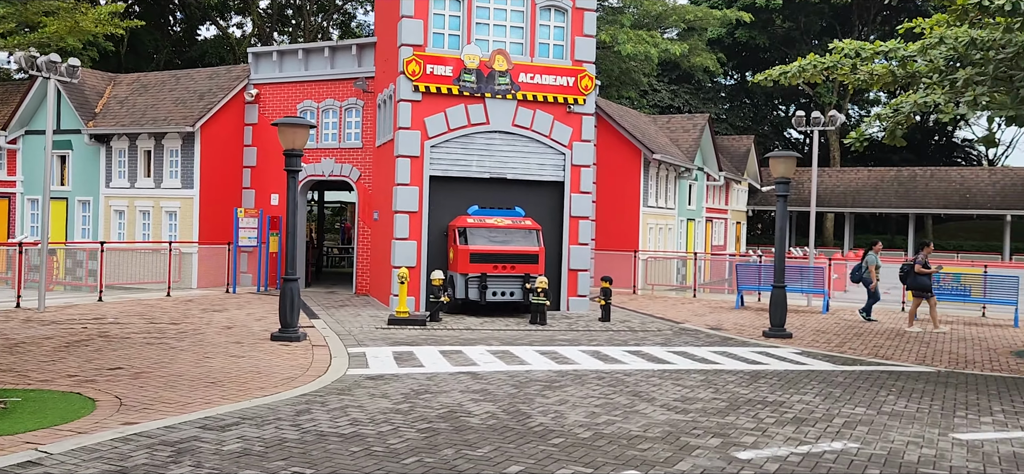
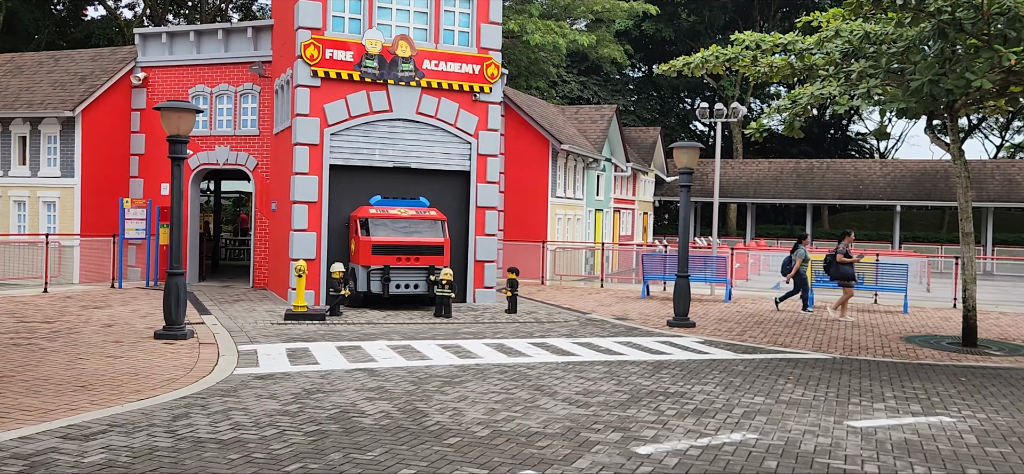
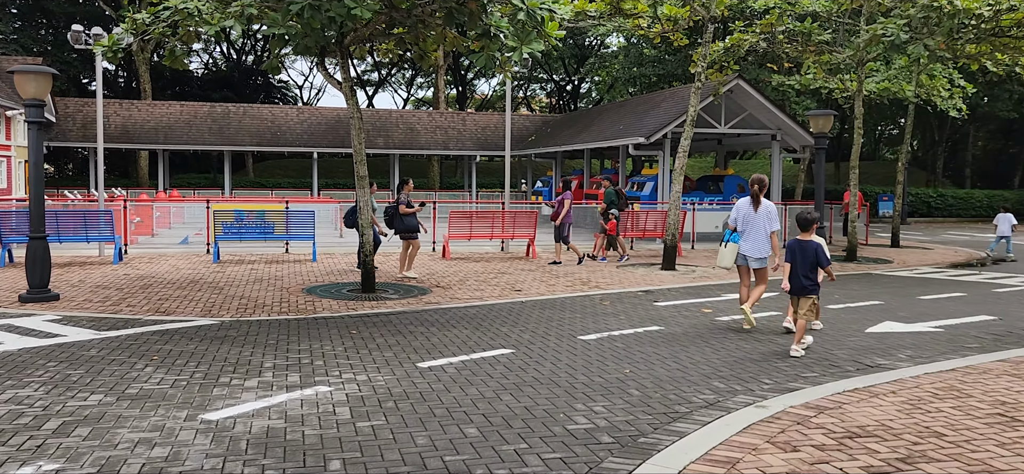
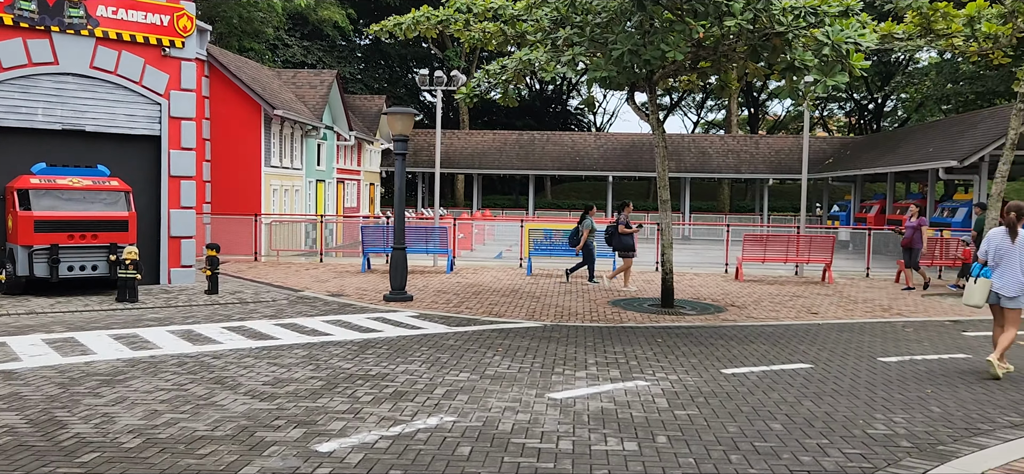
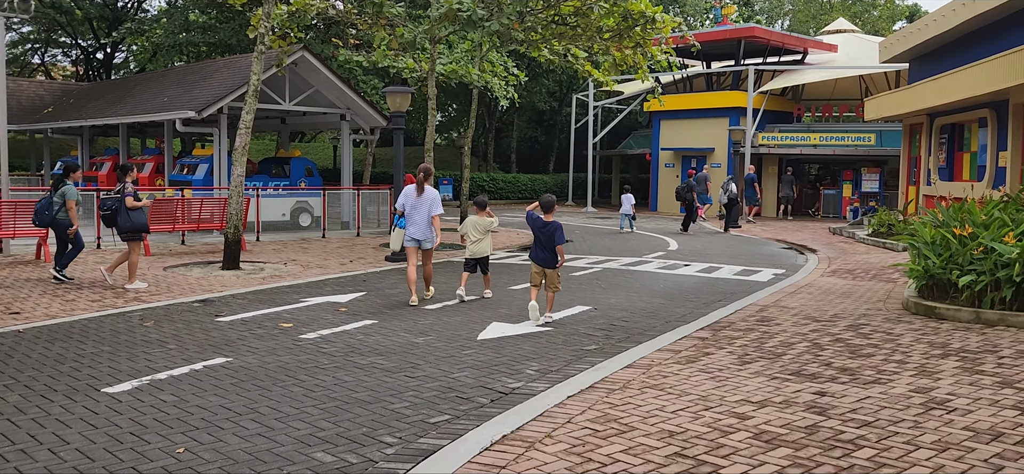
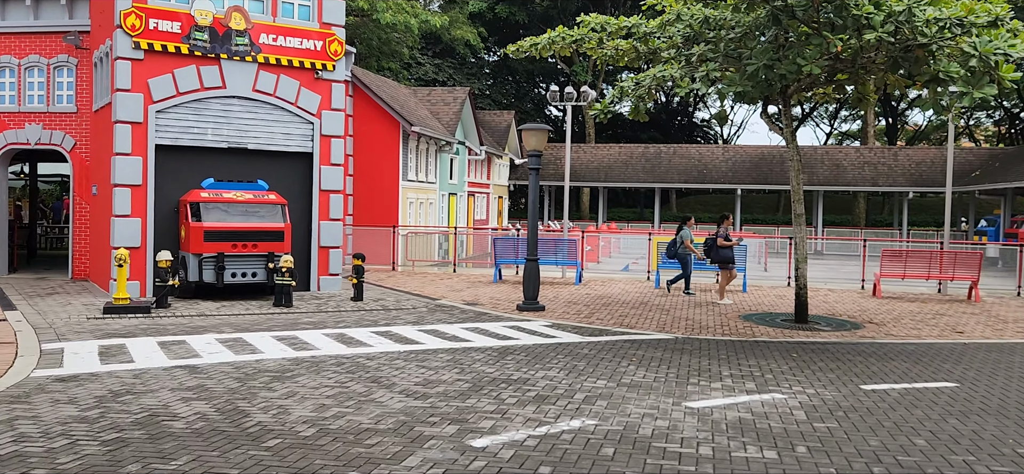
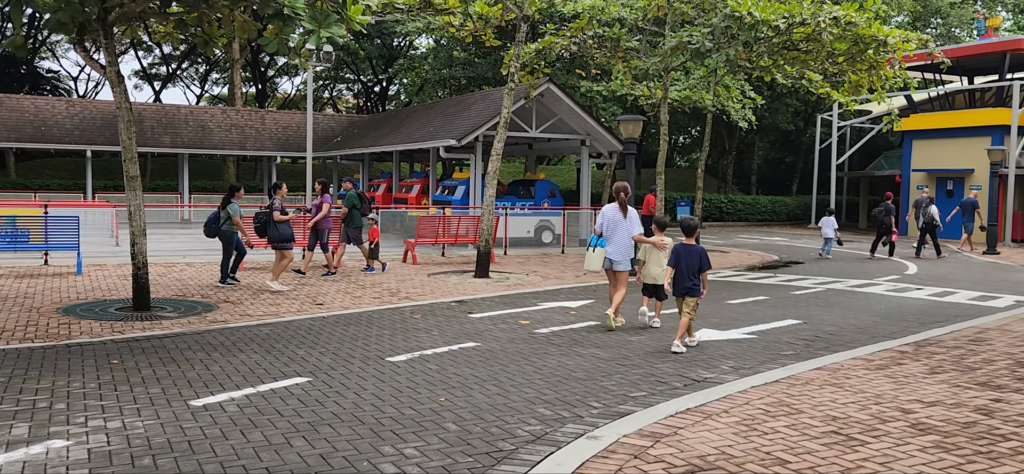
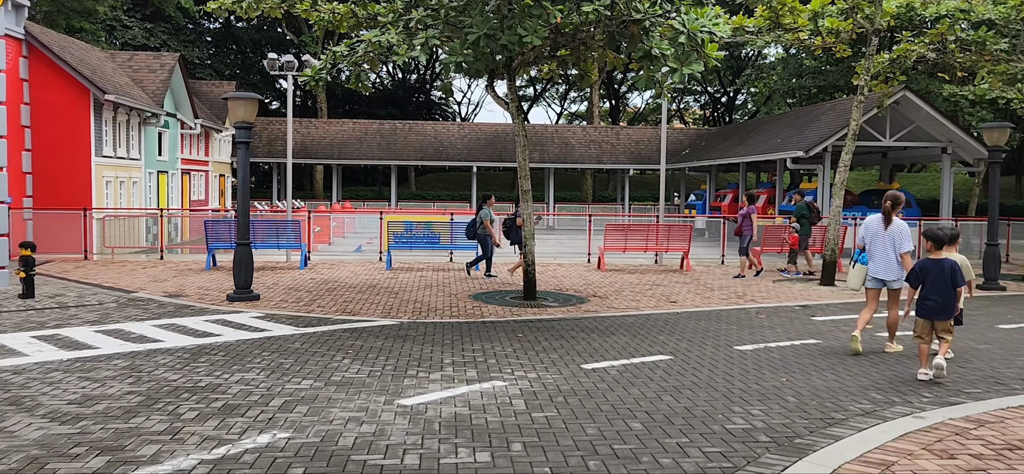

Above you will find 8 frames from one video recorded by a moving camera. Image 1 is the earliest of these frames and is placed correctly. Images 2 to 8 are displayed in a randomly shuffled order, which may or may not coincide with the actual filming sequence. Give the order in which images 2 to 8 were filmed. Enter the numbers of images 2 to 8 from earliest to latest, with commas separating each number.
2, 6, 4, 8, 3, 7, 5
